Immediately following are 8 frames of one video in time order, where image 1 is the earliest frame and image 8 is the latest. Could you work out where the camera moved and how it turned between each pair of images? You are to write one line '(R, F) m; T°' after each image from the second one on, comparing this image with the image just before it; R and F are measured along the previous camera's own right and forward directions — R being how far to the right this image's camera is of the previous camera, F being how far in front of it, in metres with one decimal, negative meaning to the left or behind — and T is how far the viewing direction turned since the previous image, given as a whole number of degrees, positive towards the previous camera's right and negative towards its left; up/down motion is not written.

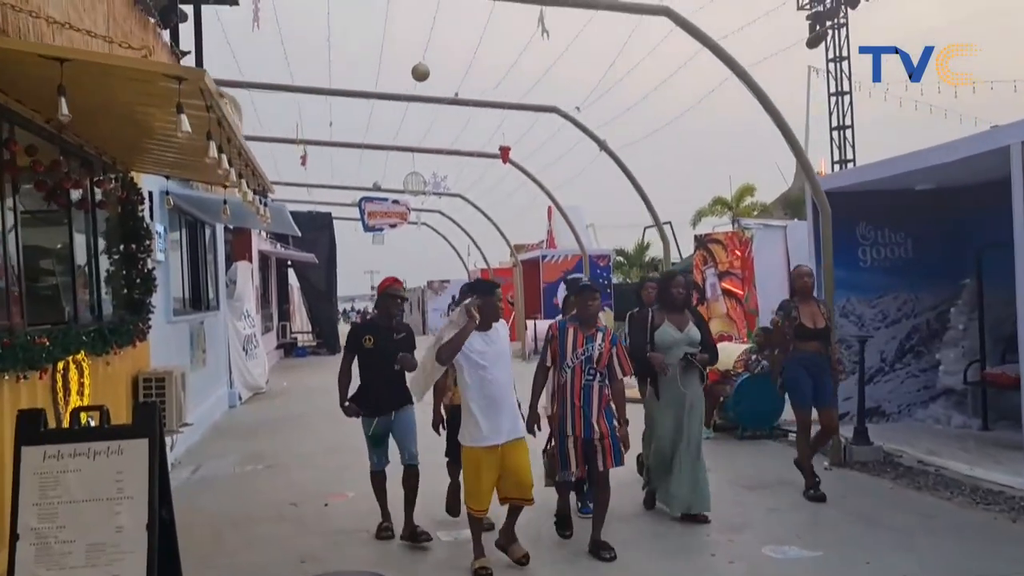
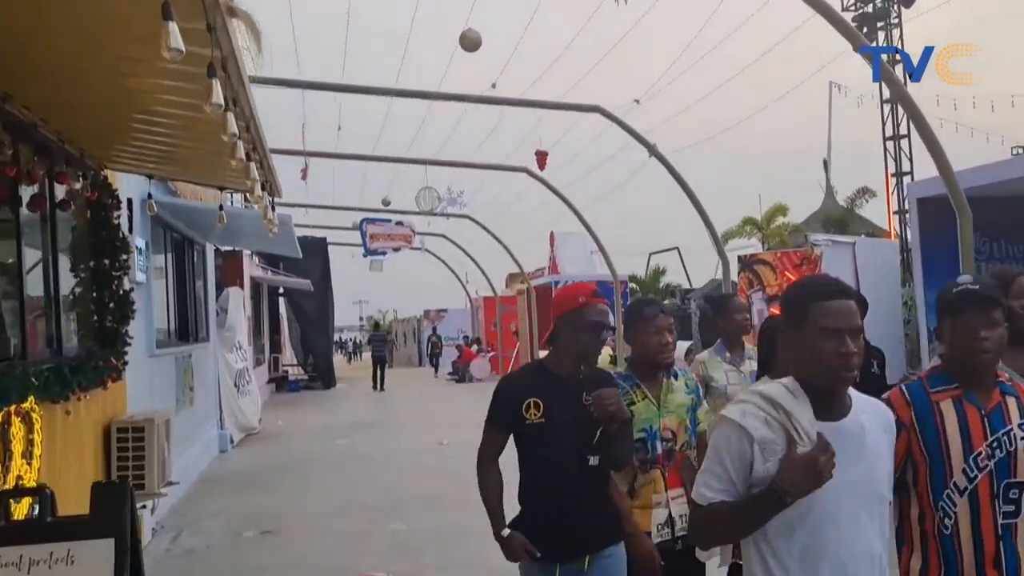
(-0.6, +1.6) m; +1°
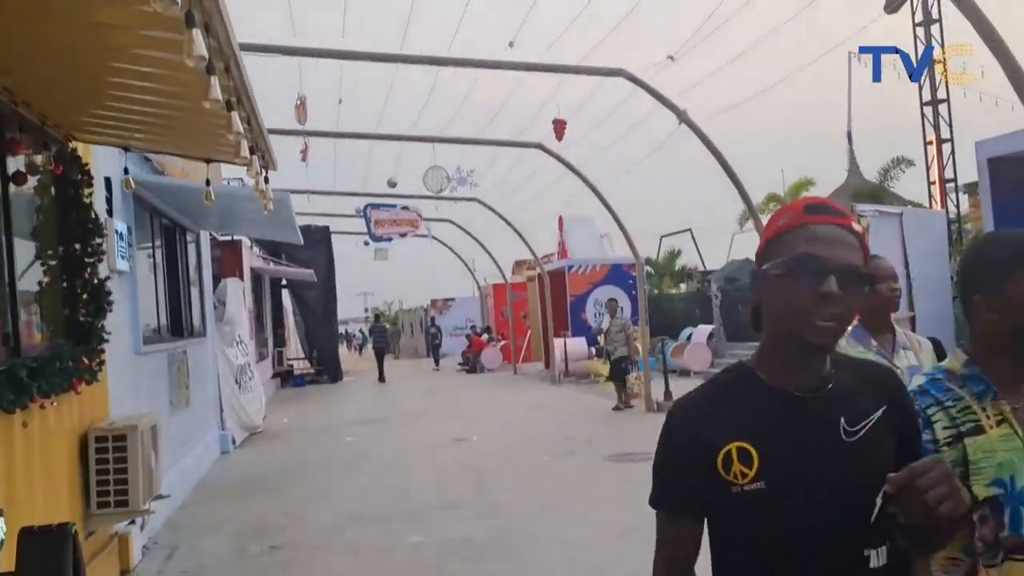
(-0.2, +0.9) m; 0°
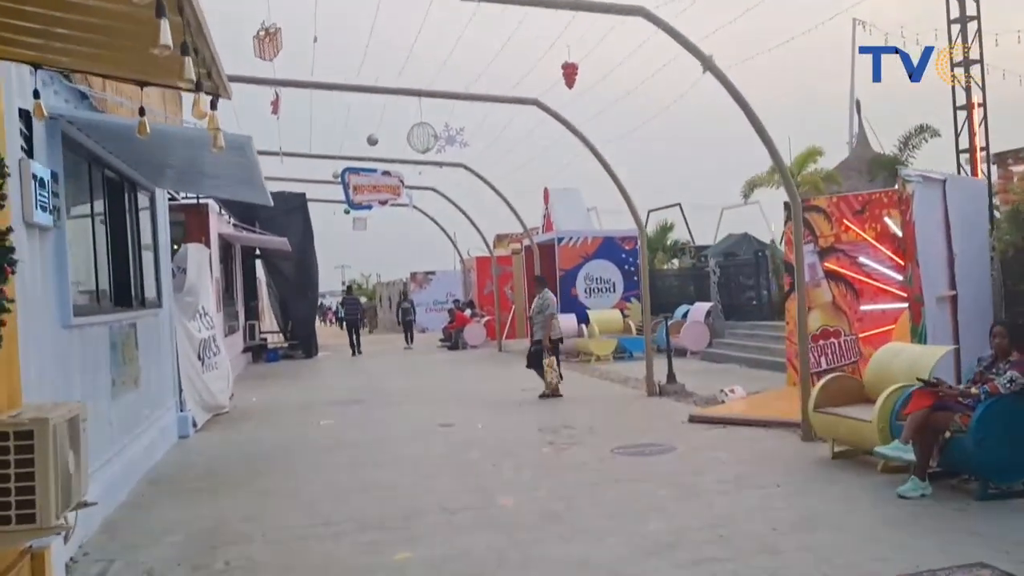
(-0.2, +1.2) m; +1°
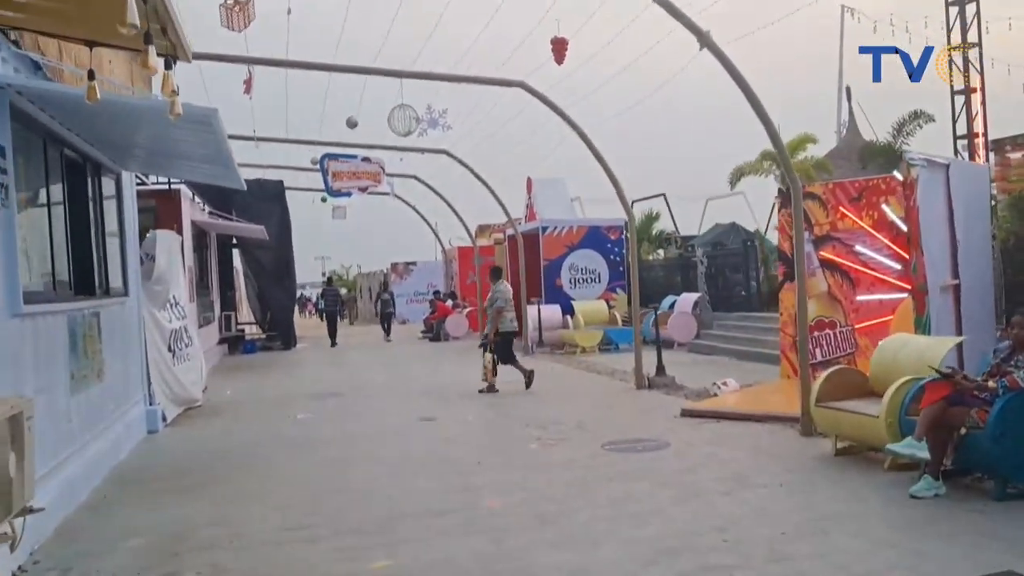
(0.0, +0.4) m; +1°
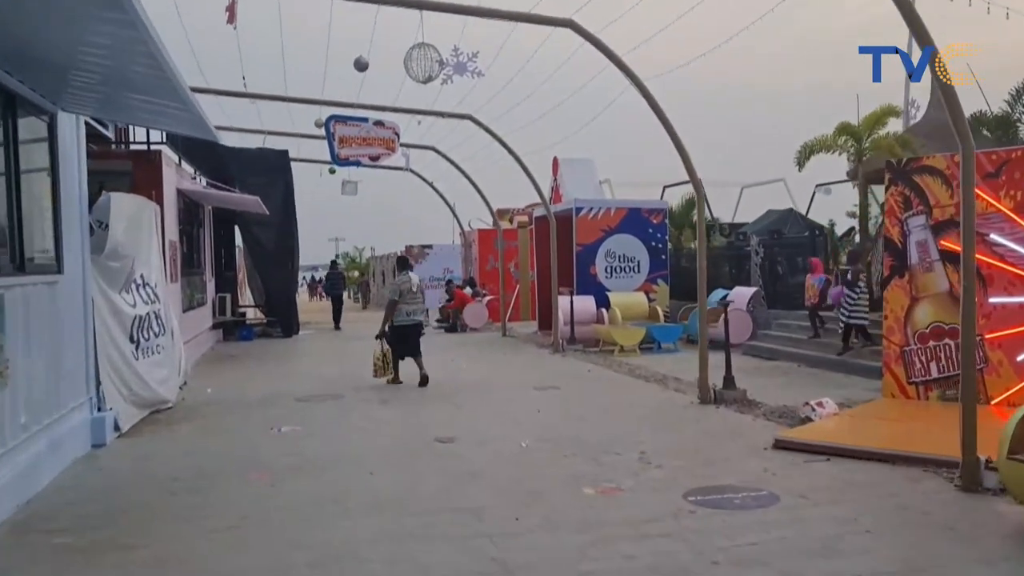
(-0.3, +2.3) m; -1°
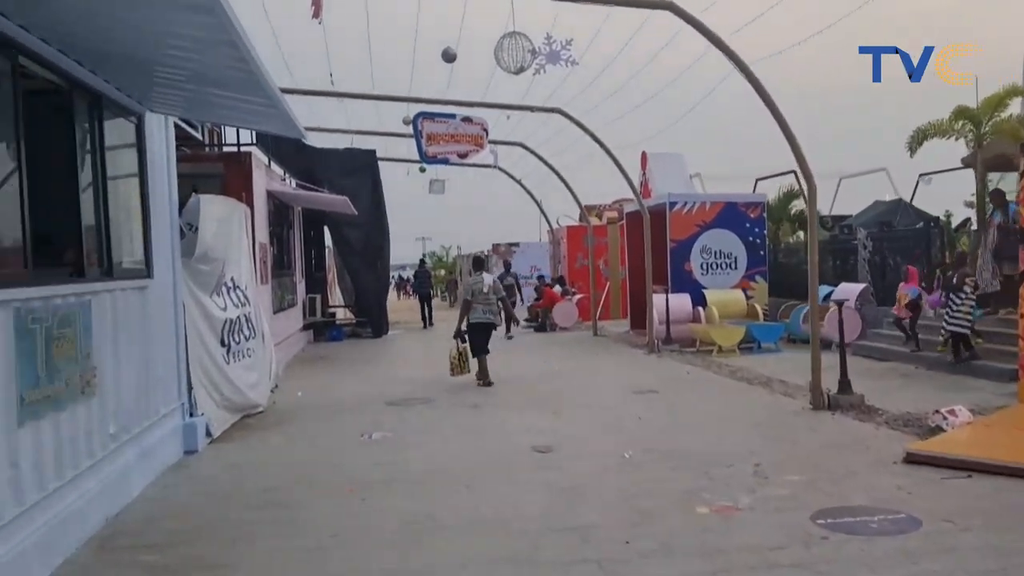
(-0.1, +0.4) m; -5°
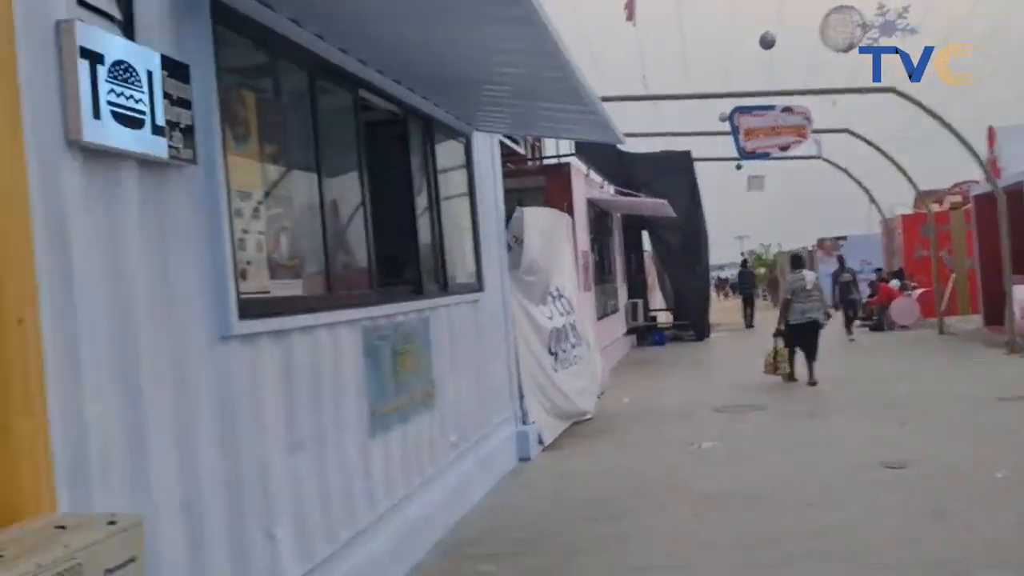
(-0.1, +0.2) m; -19°
